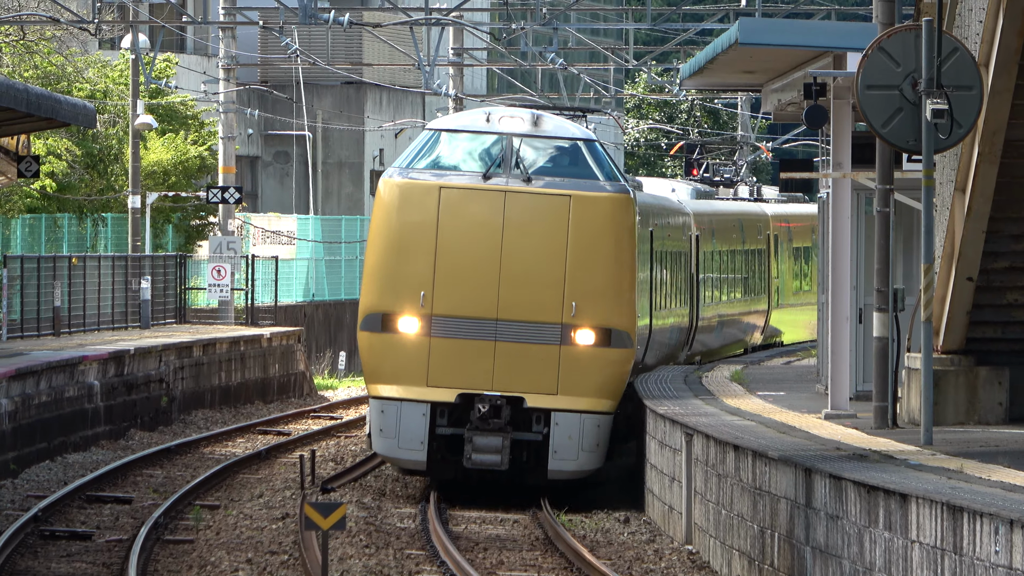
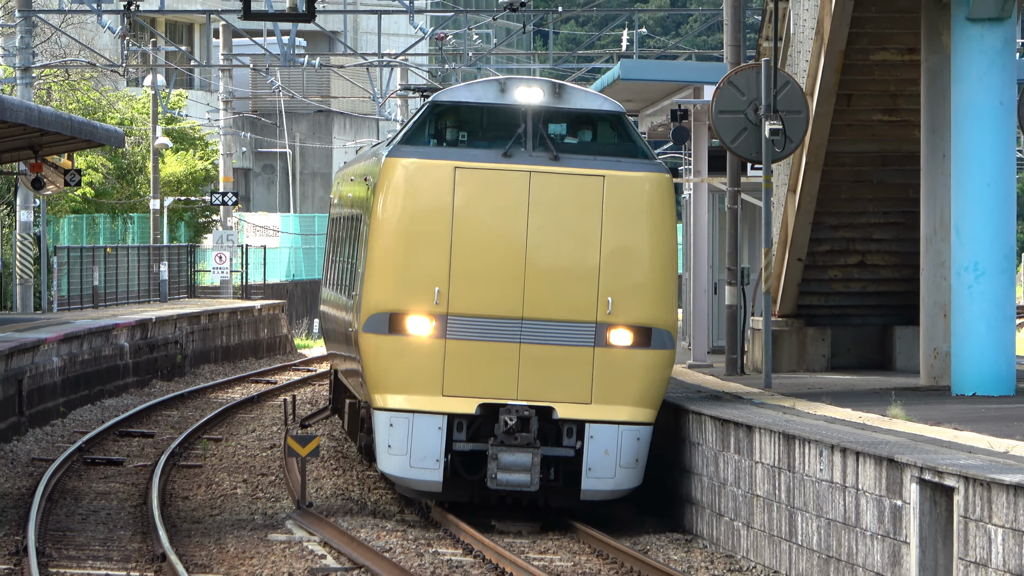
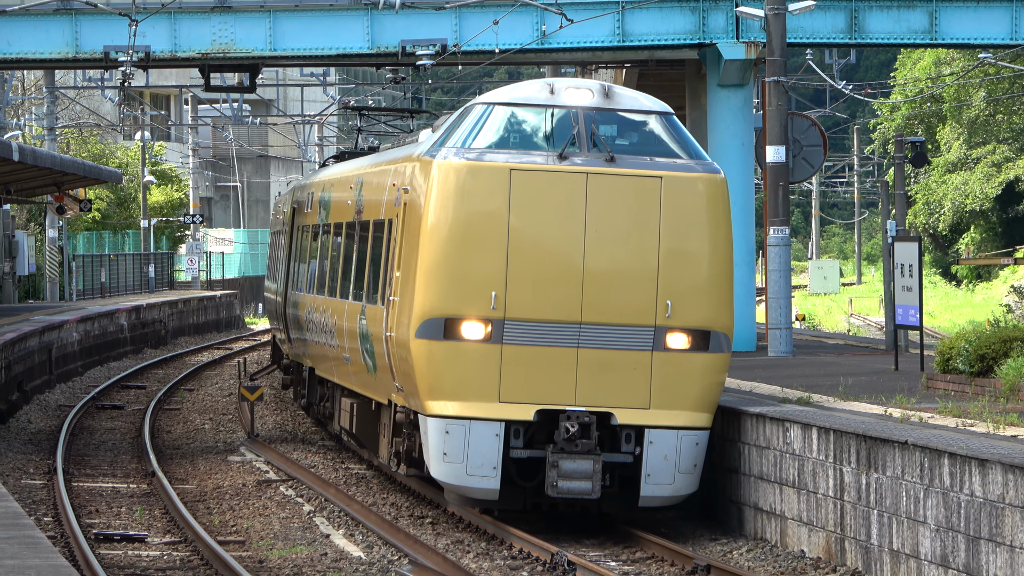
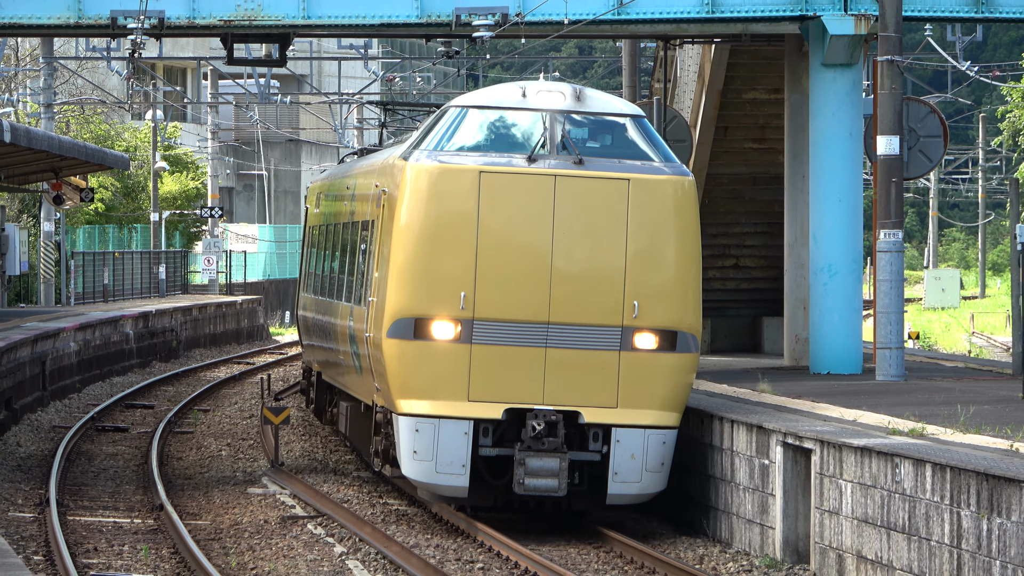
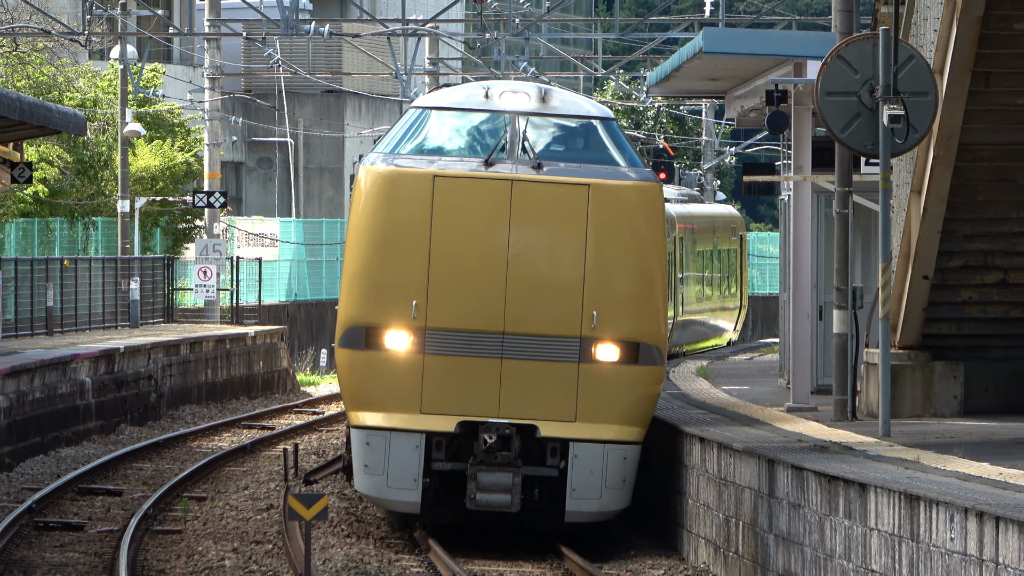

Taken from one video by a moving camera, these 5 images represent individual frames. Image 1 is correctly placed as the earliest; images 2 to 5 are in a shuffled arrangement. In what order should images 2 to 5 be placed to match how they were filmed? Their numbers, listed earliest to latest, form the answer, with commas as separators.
5, 2, 4, 3
